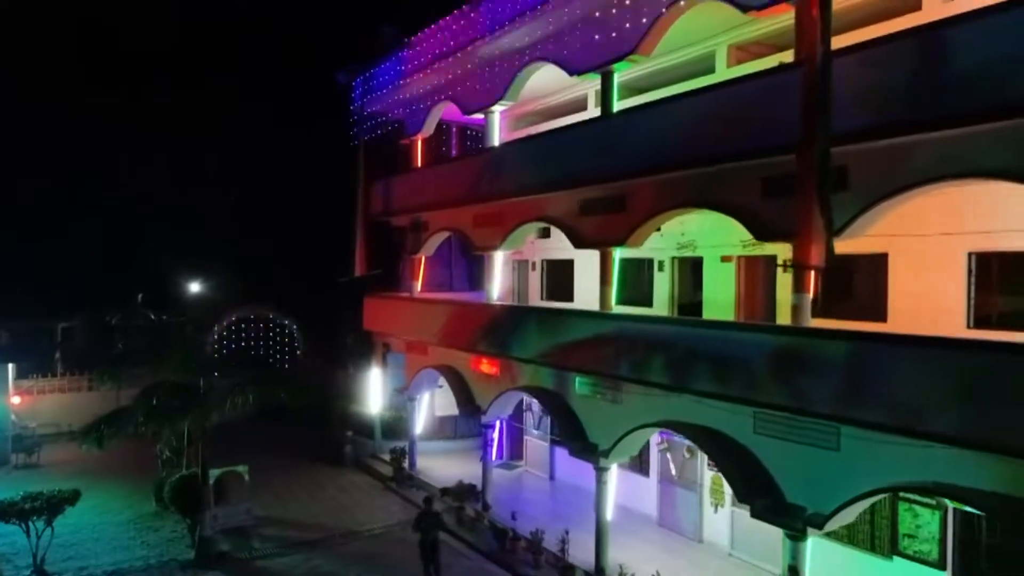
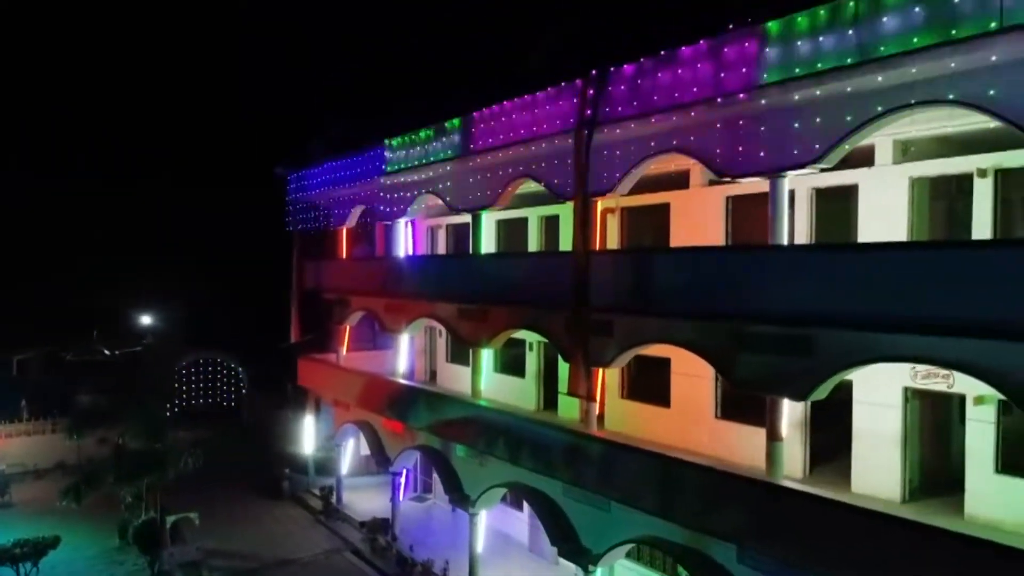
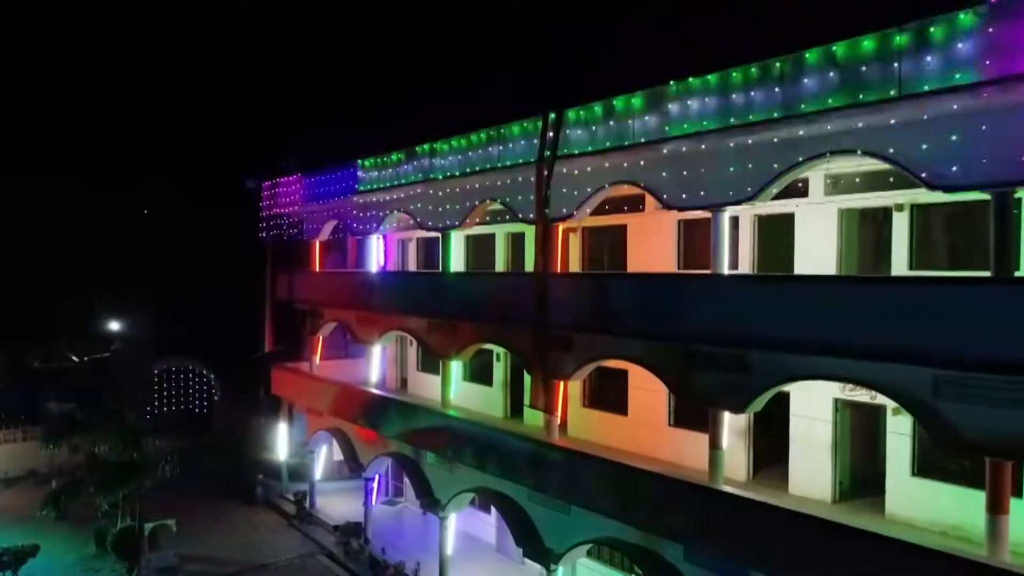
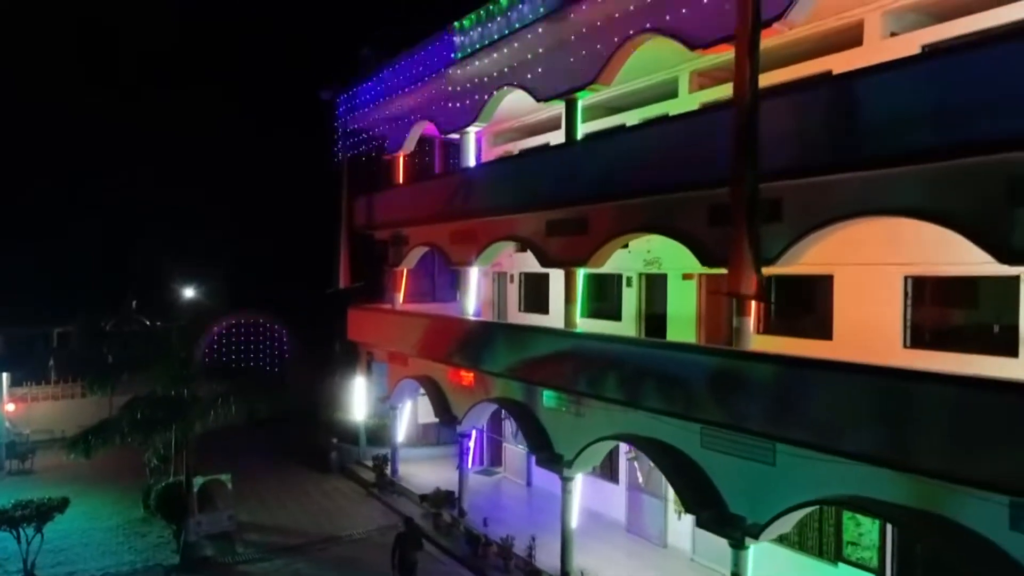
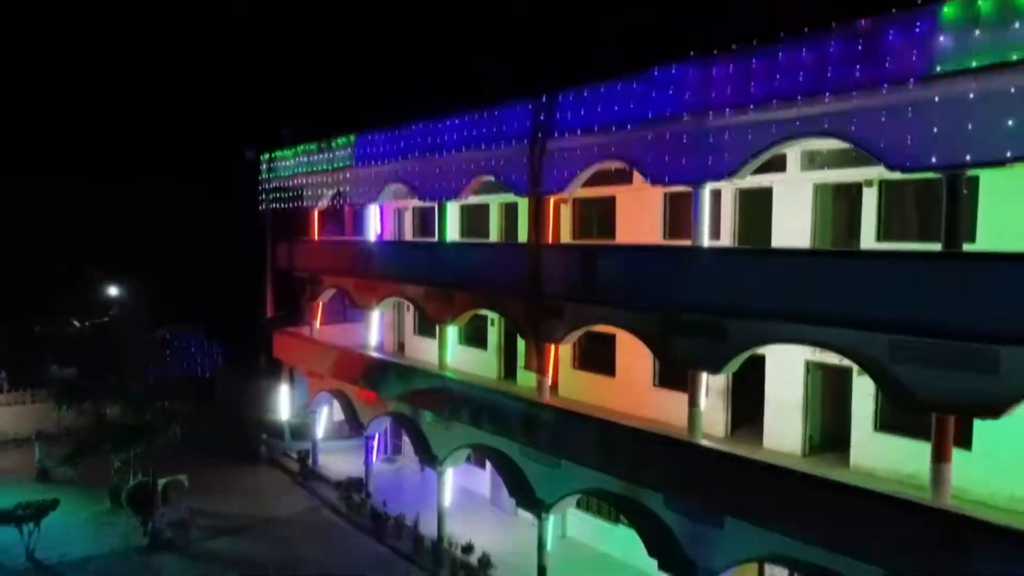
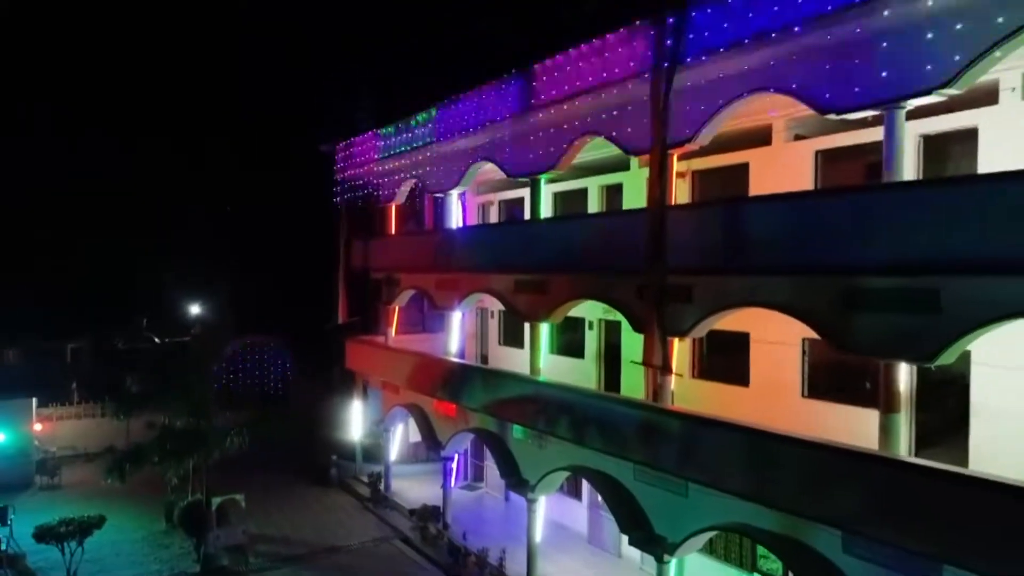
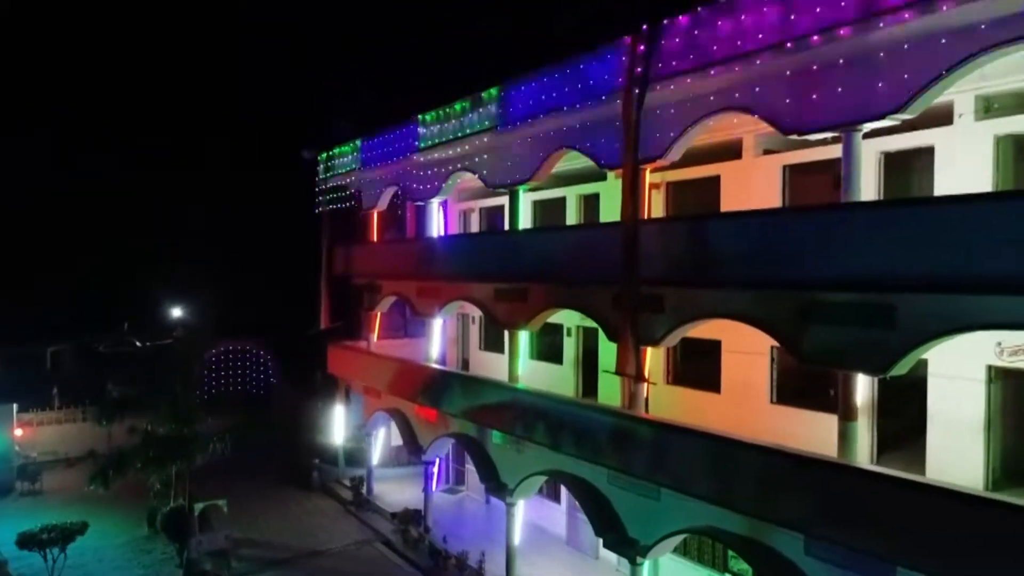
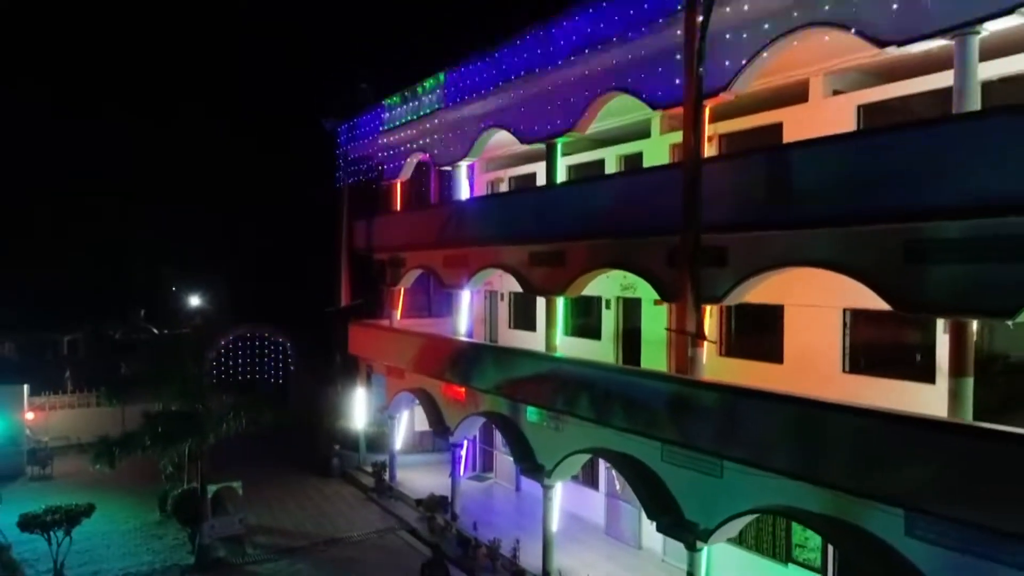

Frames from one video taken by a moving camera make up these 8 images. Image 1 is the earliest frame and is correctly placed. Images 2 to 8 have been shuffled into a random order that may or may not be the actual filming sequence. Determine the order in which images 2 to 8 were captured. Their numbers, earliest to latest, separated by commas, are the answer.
4, 8, 6, 7, 2, 3, 5
